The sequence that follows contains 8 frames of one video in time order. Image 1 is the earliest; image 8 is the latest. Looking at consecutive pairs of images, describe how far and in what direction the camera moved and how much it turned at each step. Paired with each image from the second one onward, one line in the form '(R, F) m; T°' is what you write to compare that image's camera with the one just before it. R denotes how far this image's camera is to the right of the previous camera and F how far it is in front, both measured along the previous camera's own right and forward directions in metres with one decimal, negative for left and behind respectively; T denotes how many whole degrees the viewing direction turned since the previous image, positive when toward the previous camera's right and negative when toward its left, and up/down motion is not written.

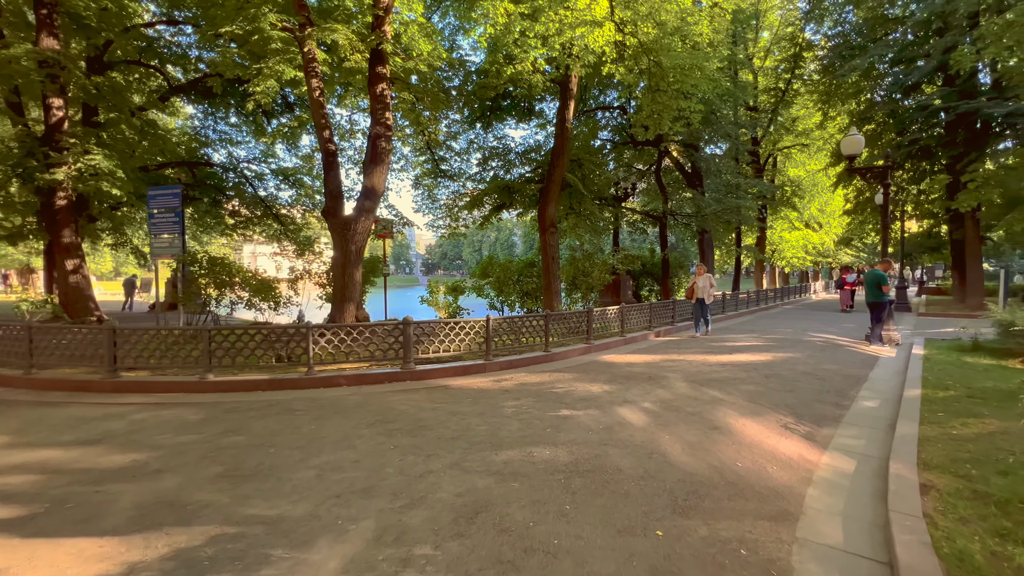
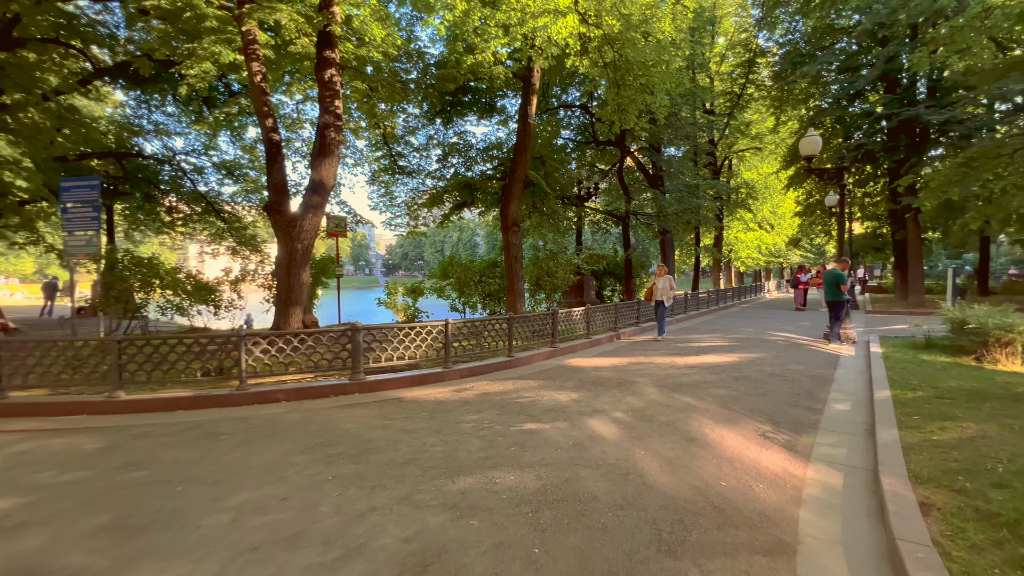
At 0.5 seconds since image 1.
(0.0, +0.4) m; +5°
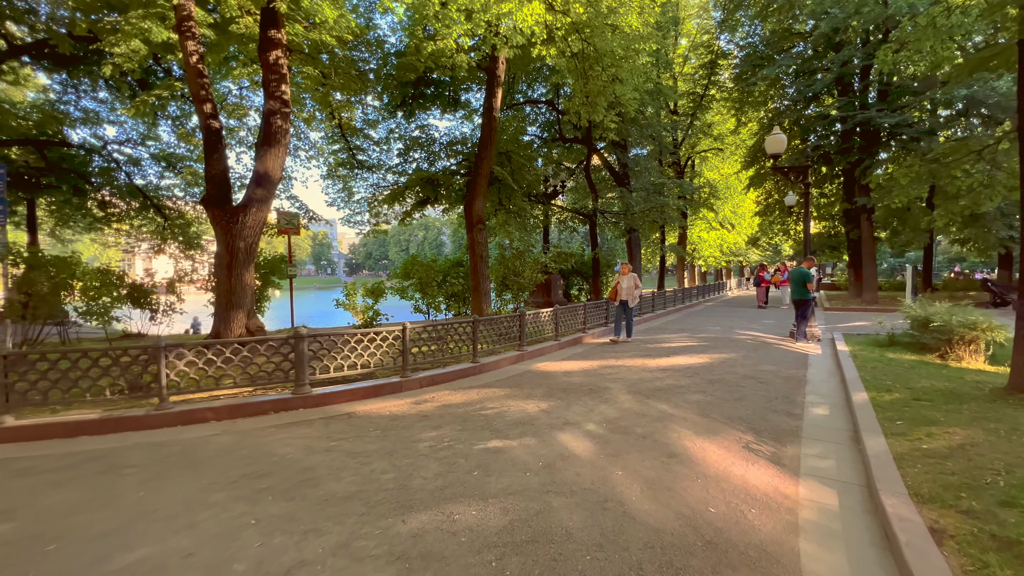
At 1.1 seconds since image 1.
(0.0, +0.4) m; +4°
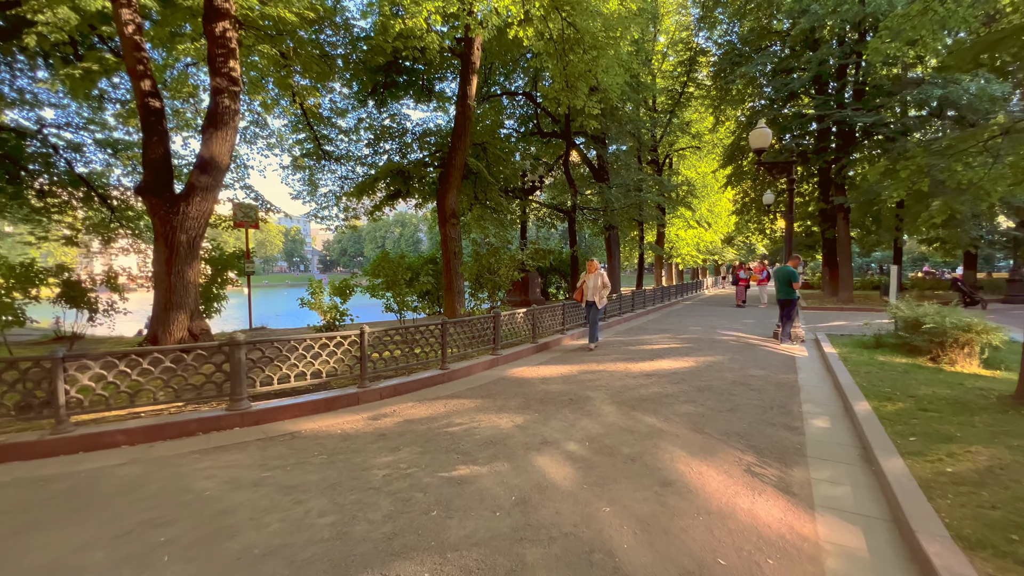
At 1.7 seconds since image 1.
(+0.1, +0.5) m; +3°
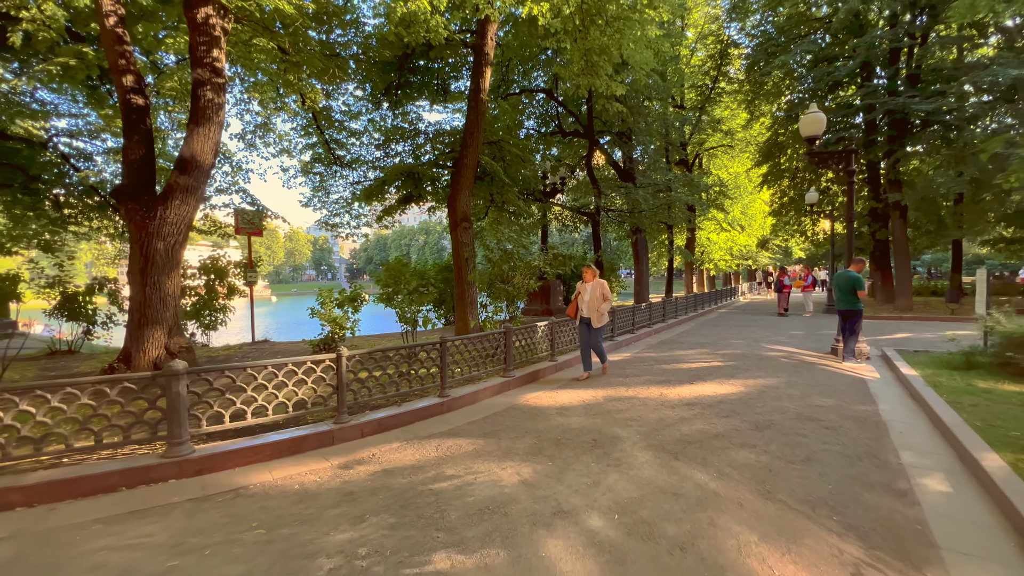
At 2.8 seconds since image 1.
(+0.1, +0.9) m; -3°
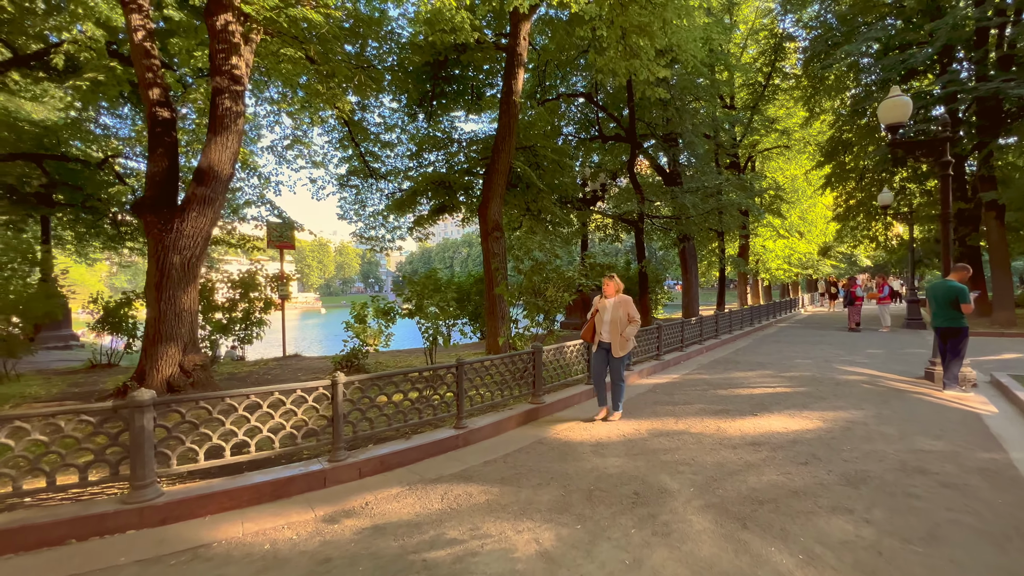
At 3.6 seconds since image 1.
(+0.2, +0.6) m; -5°
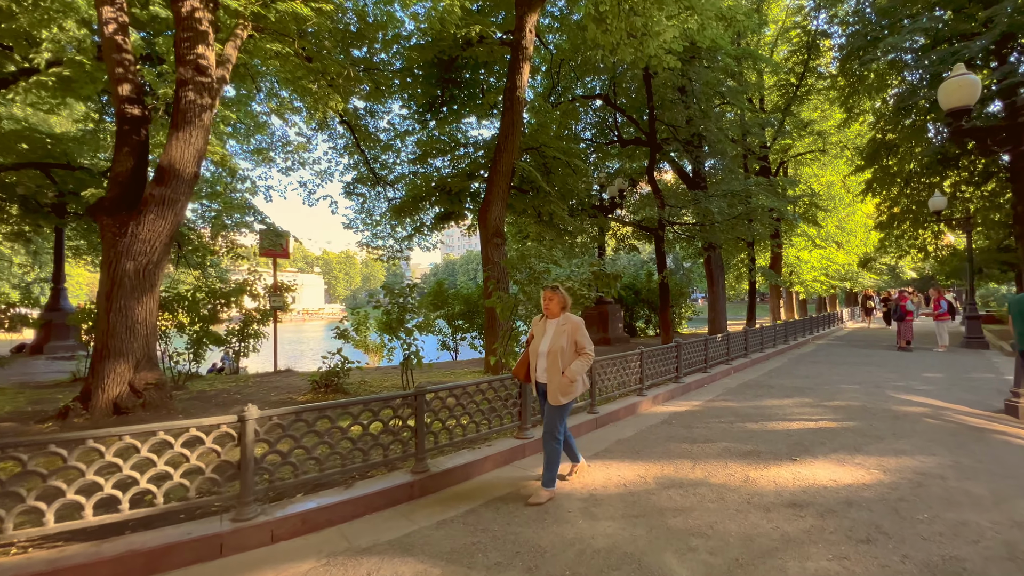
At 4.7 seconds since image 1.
(+0.4, +0.8) m; -3°
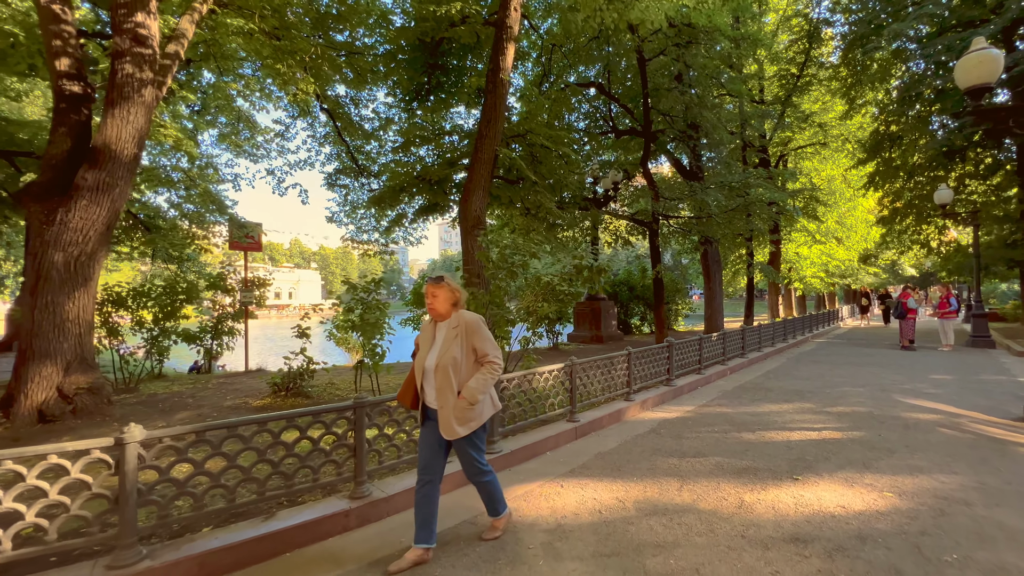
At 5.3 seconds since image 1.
(+0.3, +0.5) m; 0°
